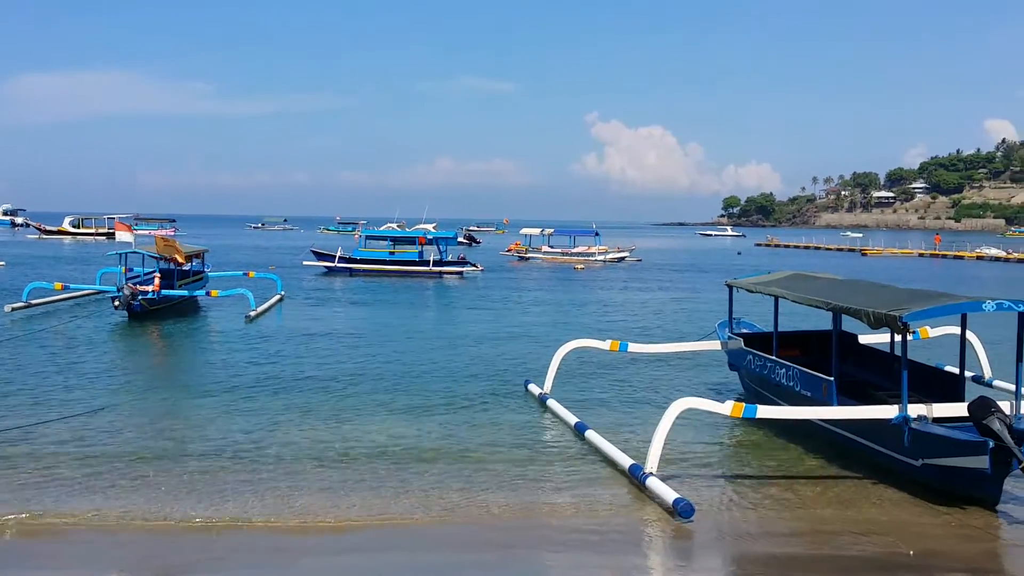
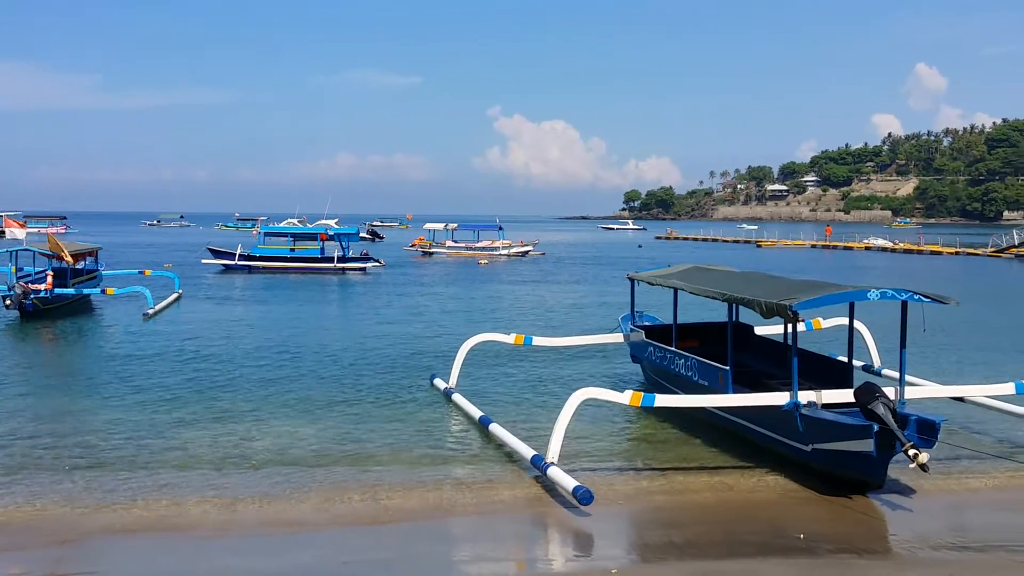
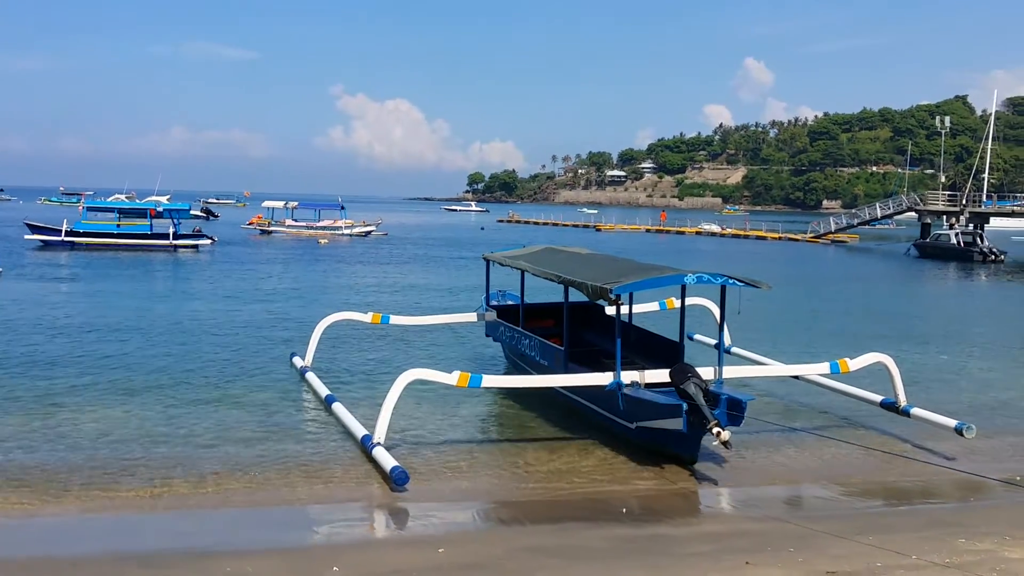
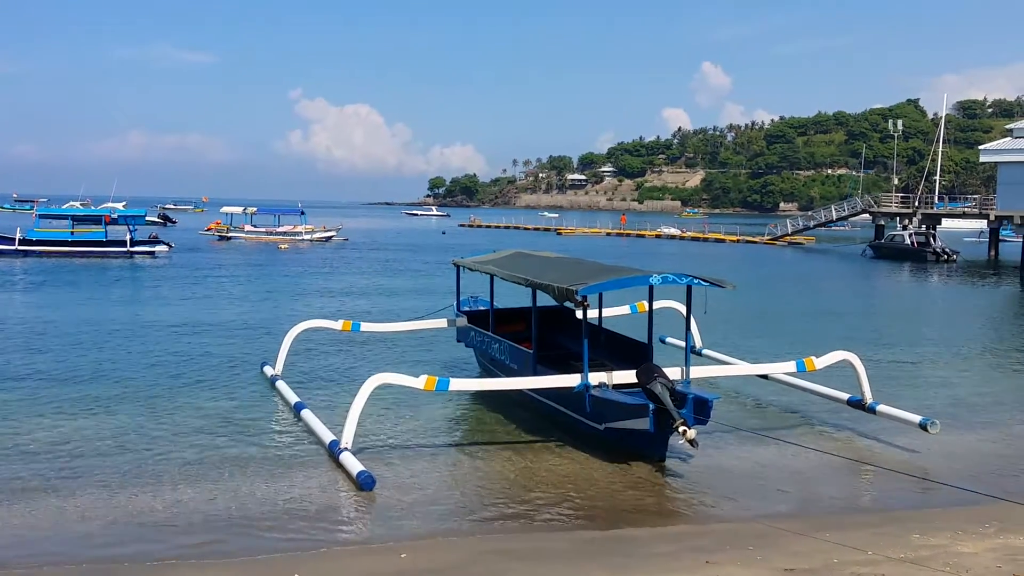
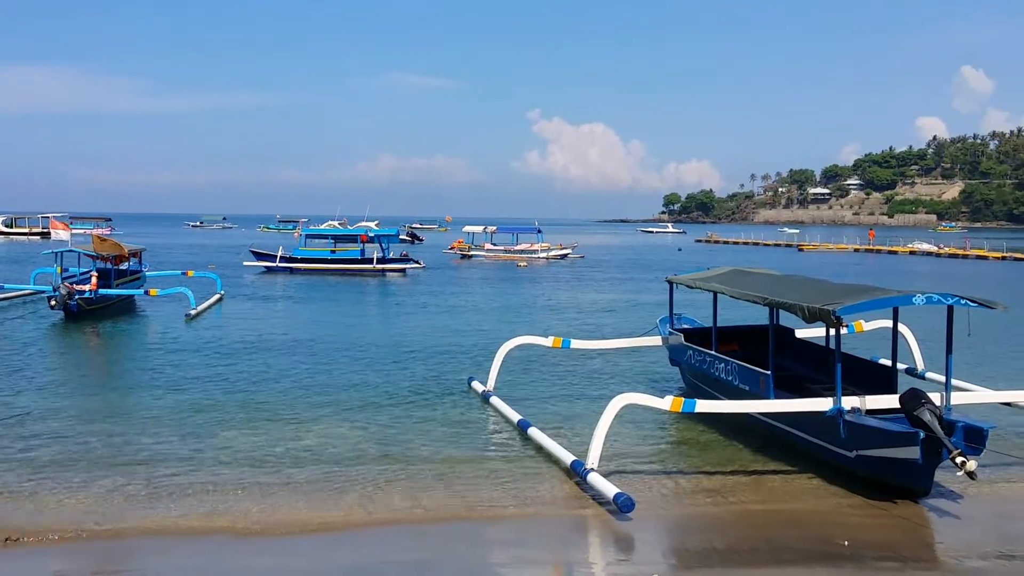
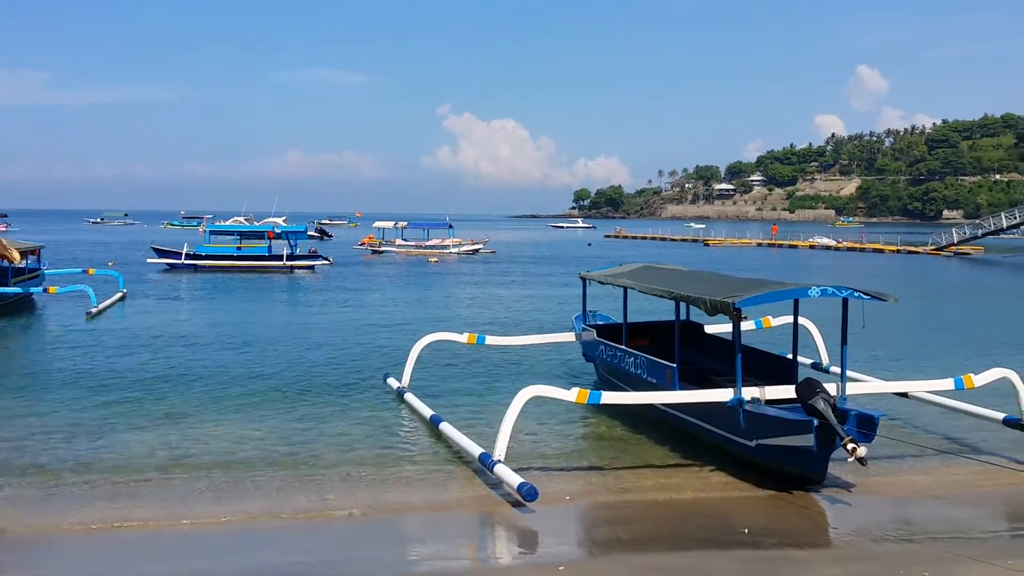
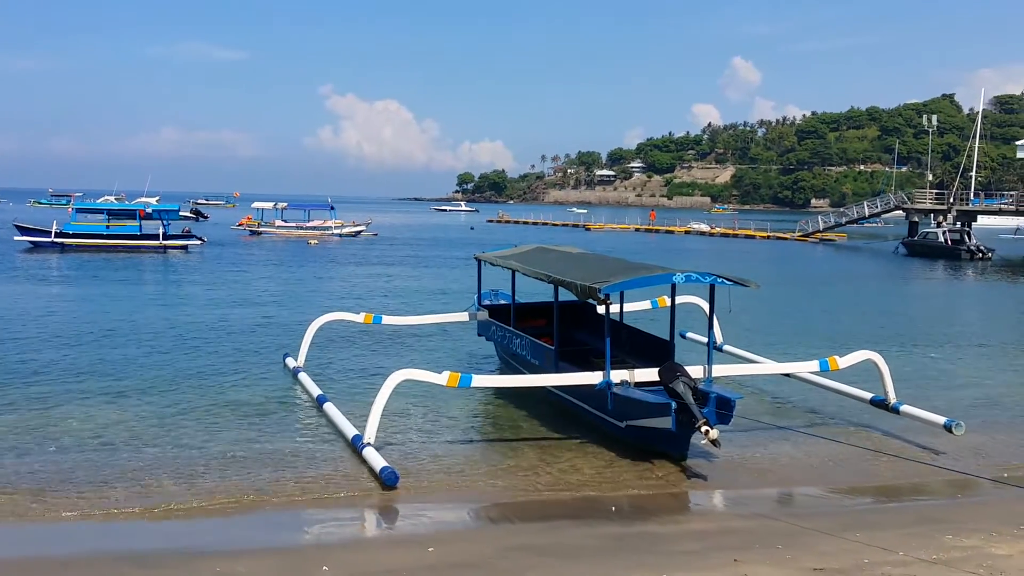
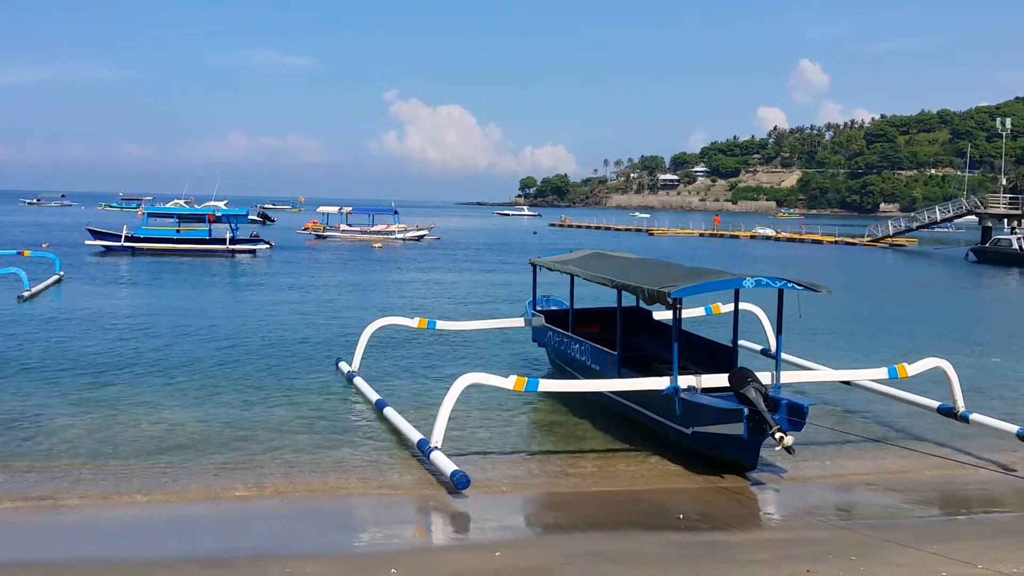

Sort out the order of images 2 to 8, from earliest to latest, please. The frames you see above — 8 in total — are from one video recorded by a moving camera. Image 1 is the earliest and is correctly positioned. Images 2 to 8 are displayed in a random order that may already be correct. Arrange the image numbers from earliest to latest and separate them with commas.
5, 2, 6, 8, 3, 7, 4
